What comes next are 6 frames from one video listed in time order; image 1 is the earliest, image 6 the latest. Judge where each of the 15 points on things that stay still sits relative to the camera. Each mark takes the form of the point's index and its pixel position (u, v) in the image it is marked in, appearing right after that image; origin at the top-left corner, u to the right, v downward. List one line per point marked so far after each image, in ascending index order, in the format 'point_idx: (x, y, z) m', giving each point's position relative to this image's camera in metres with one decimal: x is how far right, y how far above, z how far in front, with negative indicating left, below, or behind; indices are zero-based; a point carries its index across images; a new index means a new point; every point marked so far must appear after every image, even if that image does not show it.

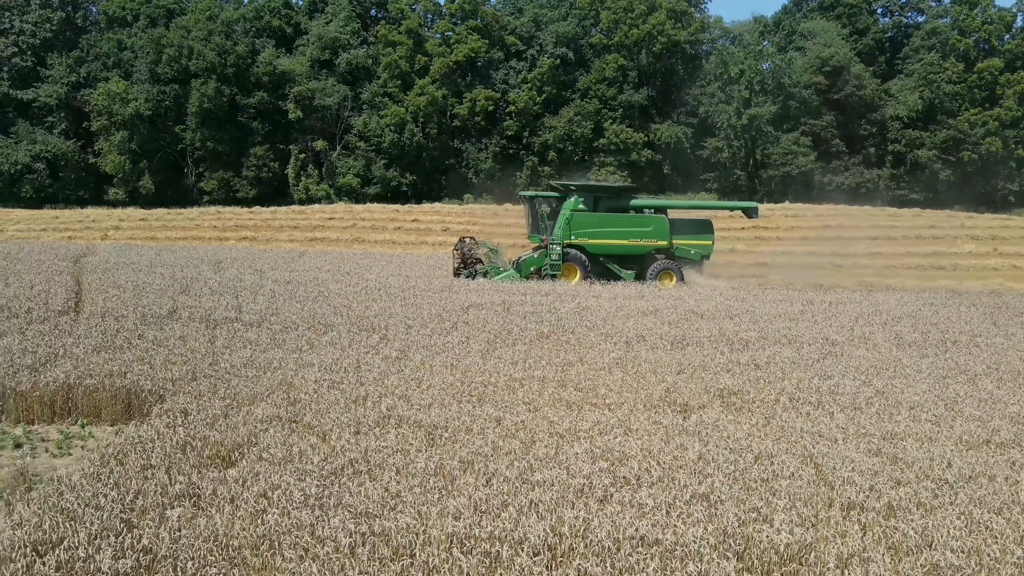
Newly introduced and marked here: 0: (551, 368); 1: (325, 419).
0: (+0.4, -0.8, +7.4) m
1: (-1.4, -0.9, +5.6) m
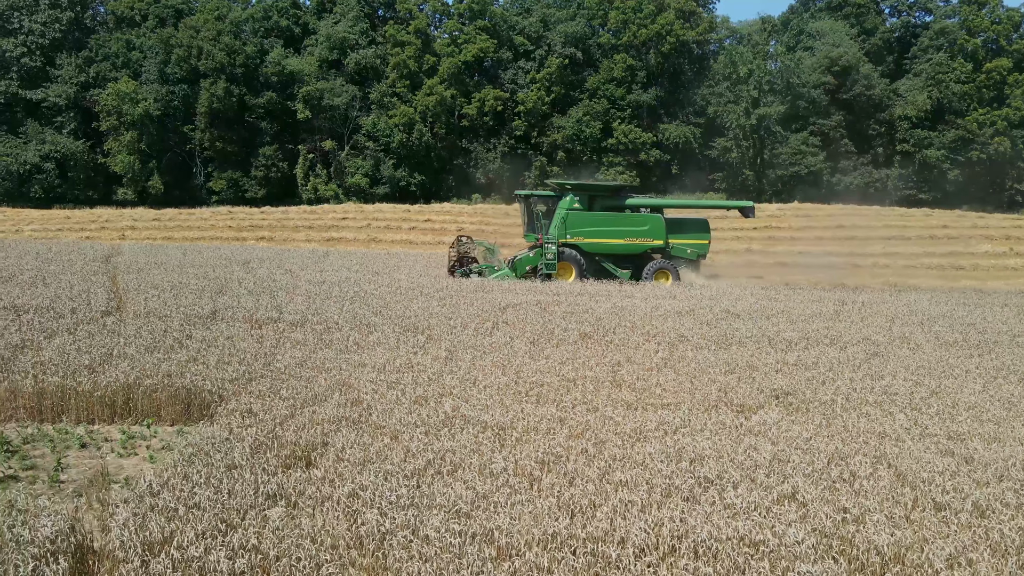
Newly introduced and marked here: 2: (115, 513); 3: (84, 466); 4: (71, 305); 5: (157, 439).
0: (+0.9, -0.8, +7.5) m
1: (-0.9, -1.0, +5.6) m
2: (-2.0, -1.1, +3.9) m
3: (-3.0, -1.3, +5.5) m
4: (-5.0, -0.2, +8.8) m
5: (-2.7, -1.2, +6.0) m
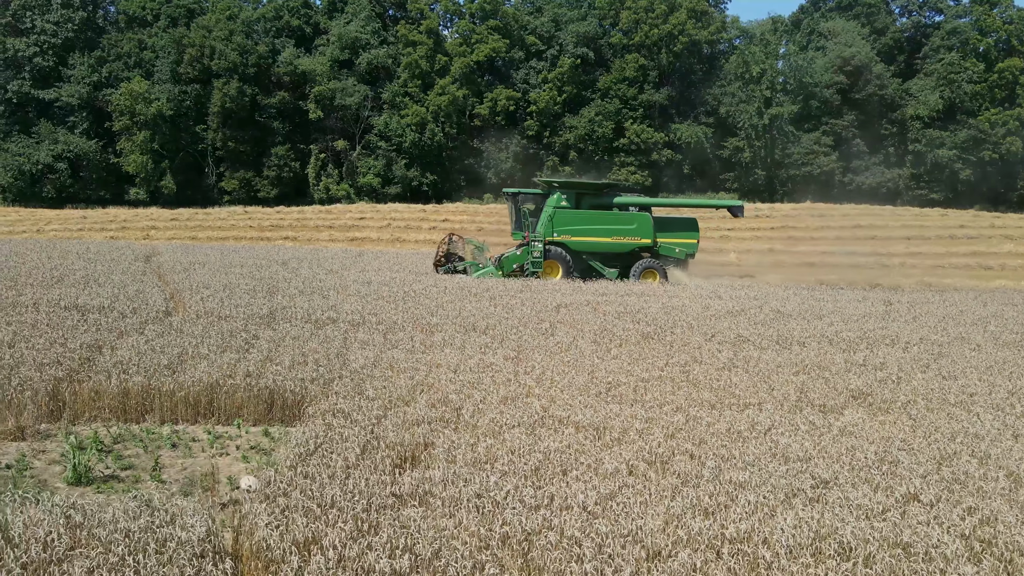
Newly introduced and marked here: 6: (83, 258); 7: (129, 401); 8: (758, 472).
0: (+1.5, -0.8, +7.4) m
1: (-0.2, -1.0, +5.6) m
2: (-1.3, -1.1, +3.9) m
3: (-2.3, -1.3, +5.5) m
4: (-4.3, -0.2, +8.8) m
5: (-2.0, -1.2, +6.0) m
6: (-6.8, +0.5, +12.3) m
7: (-3.1, -0.9, +6.3) m
8: (+1.5, -1.1, +4.6) m
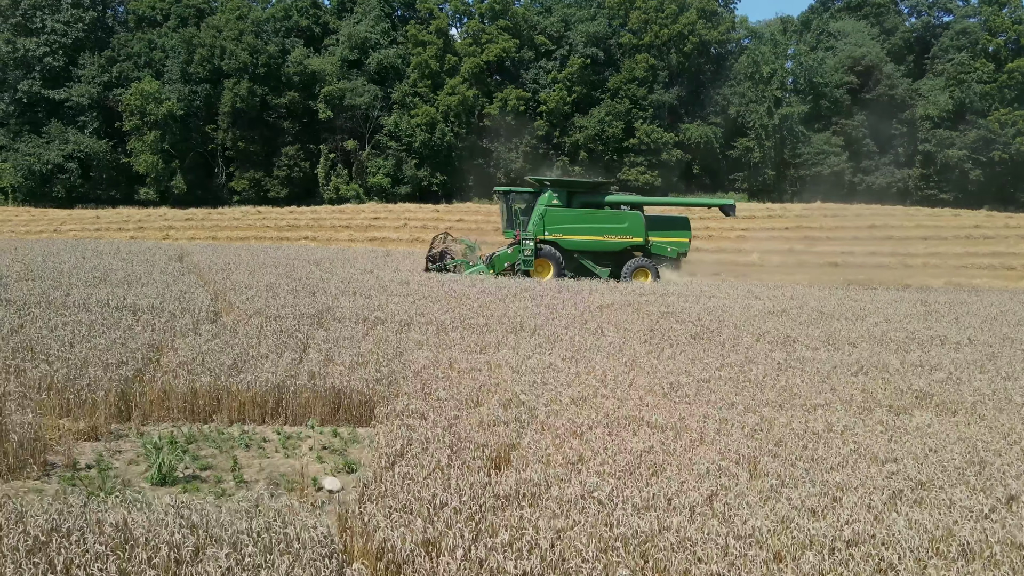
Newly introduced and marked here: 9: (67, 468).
0: (+2.1, -0.8, +7.4) m
1: (+0.3, -1.0, +5.6) m
2: (-0.8, -1.1, +3.9) m
3: (-1.8, -1.3, +5.5) m
4: (-3.8, -0.2, +8.8) m
5: (-1.5, -1.2, +6.0) m
6: (-6.3, +0.5, +12.3) m
7: (-2.6, -0.9, +6.3) m
8: (+2.0, -1.1, +4.6) m
9: (-3.0, -1.2, +5.2) m
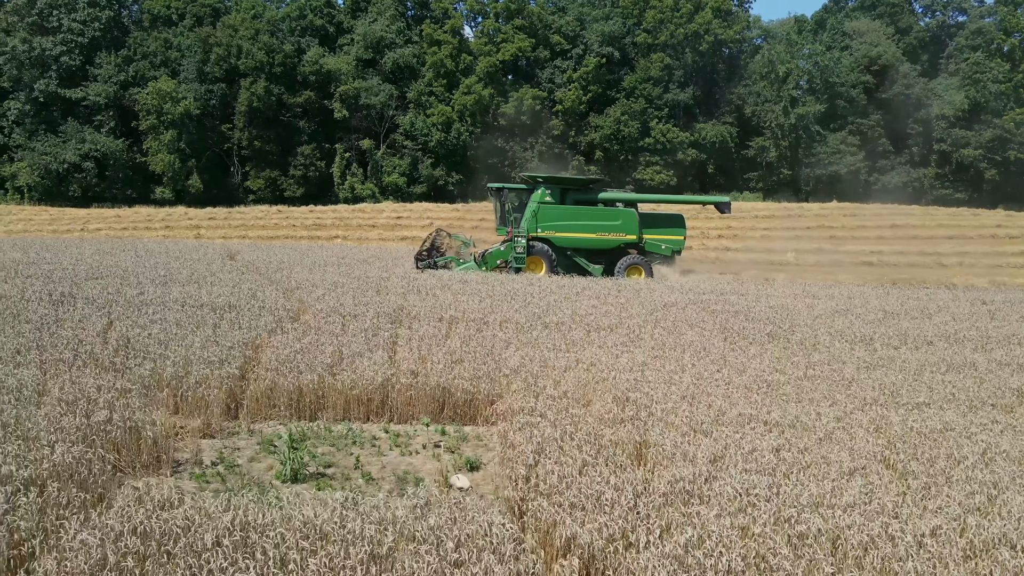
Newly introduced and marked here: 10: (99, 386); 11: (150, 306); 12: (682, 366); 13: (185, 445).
0: (+2.9, -0.8, +7.4) m
1: (+1.2, -0.9, +5.6) m
2: (+0.1, -1.1, +3.9) m
3: (-0.9, -1.2, +5.5) m
4: (-2.9, -0.2, +8.8) m
5: (-0.6, -1.1, +6.0) m
6: (-5.4, +0.5, +12.3) m
7: (-1.7, -0.9, +6.3) m
8: (+2.9, -1.1, +4.6) m
9: (-2.1, -1.2, +5.2) m
10: (-3.1, -0.7, +5.8) m
11: (-3.9, -0.2, +8.4) m
12: (+1.6, -0.7, +7.2) m
13: (-2.3, -1.1, +5.5) m
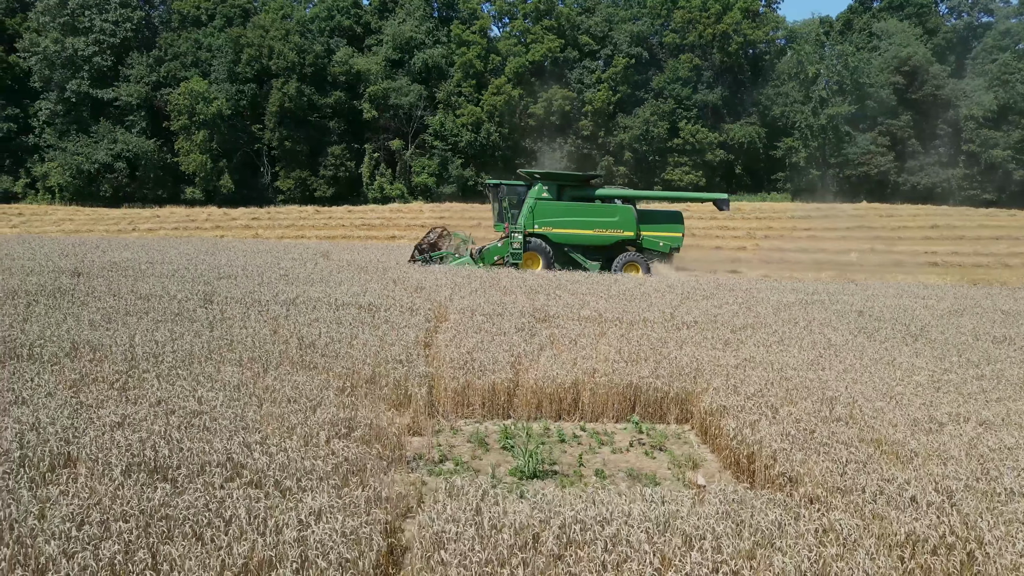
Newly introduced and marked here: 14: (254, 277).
0: (+4.5, -0.8, +7.5) m
1: (+2.8, -0.9, +5.7) m
2: (+1.6, -1.1, +3.9) m
3: (+0.6, -1.2, +5.5) m
4: (-1.4, -0.2, +8.8) m
5: (+0.9, -1.1, +6.0) m
6: (-3.8, +0.5, +12.3) m
7: (-0.1, -0.9, +6.3) m
8: (+4.4, -1.1, +4.6) m
9: (-0.6, -1.2, +5.2) m
10: (-1.5, -0.7, +5.8) m
11: (-2.3, -0.2, +8.4) m
12: (+3.1, -0.7, +7.2) m
13: (-0.7, -1.1, +5.5) m
14: (-3.3, +0.2, +10.0) m
